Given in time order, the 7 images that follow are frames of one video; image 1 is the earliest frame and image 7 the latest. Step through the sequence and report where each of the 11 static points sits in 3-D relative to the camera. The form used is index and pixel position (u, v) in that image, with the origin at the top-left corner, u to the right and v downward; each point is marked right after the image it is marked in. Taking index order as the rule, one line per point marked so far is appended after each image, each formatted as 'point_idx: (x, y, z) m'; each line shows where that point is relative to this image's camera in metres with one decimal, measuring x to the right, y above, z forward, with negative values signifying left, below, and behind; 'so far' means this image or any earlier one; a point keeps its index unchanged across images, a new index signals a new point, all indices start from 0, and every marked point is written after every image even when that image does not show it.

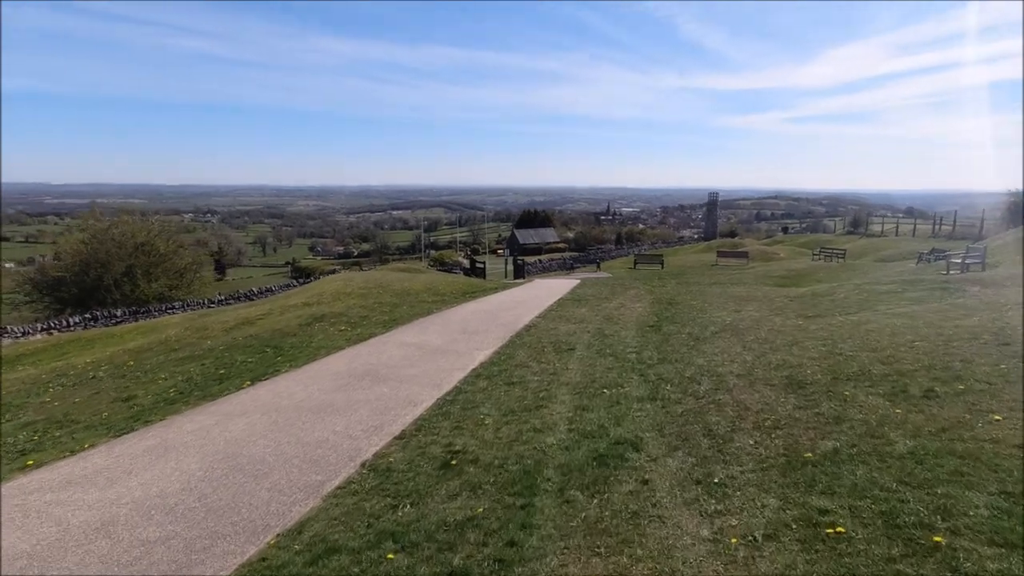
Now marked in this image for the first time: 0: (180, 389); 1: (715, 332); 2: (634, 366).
0: (-7.1, -2.1, +11.8) m
1: (+5.4, -1.2, +14.6) m
2: (+2.6, -1.7, +11.8) m
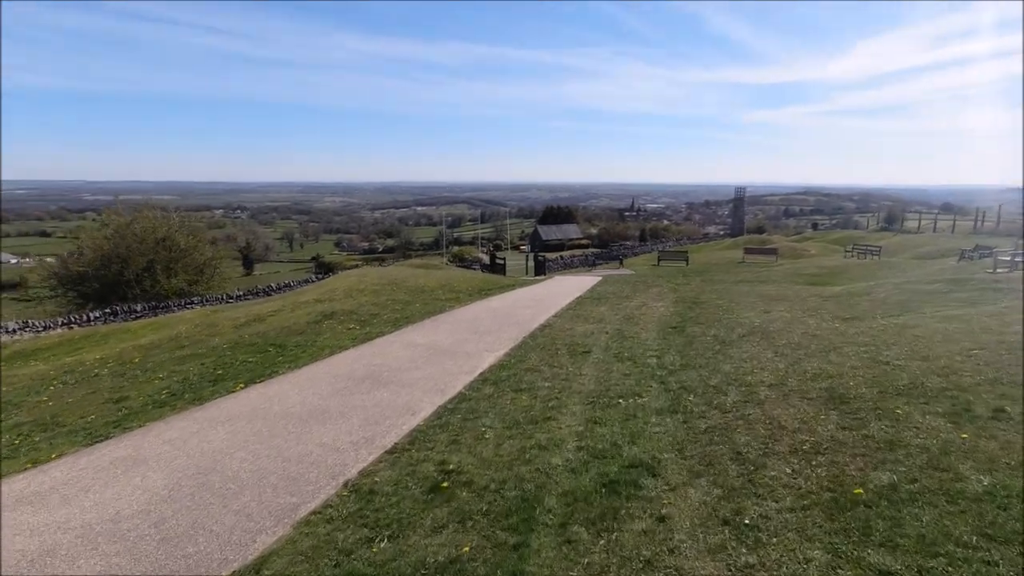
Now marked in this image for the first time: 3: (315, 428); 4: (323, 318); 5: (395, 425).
0: (-6.9, -2.1, +11.2) m
1: (+5.7, -1.2, +13.6) m
2: (+2.8, -1.7, +10.8) m
3: (-3.0, -2.1, +8.4) m
4: (-6.4, -1.0, +18.7) m
5: (-1.8, -2.1, +8.7) m
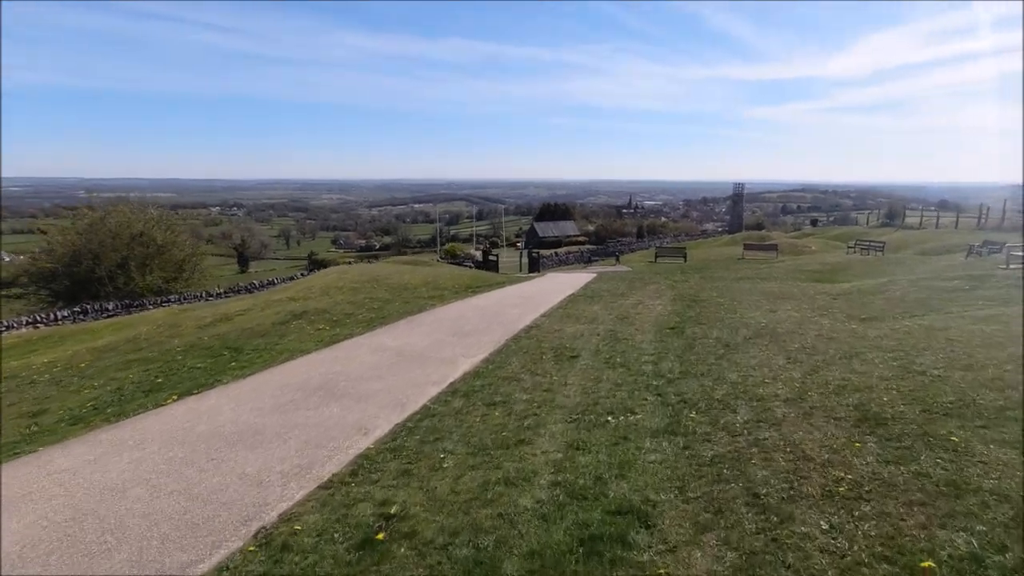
0: (-7.3, -2.0, +9.8) m
1: (+5.2, -1.1, +12.2) m
2: (+2.3, -1.6, +9.4) m
3: (-3.4, -2.1, +7.0) m
4: (-6.9, -1.0, +17.3) m
5: (-2.3, -2.1, +7.3) m
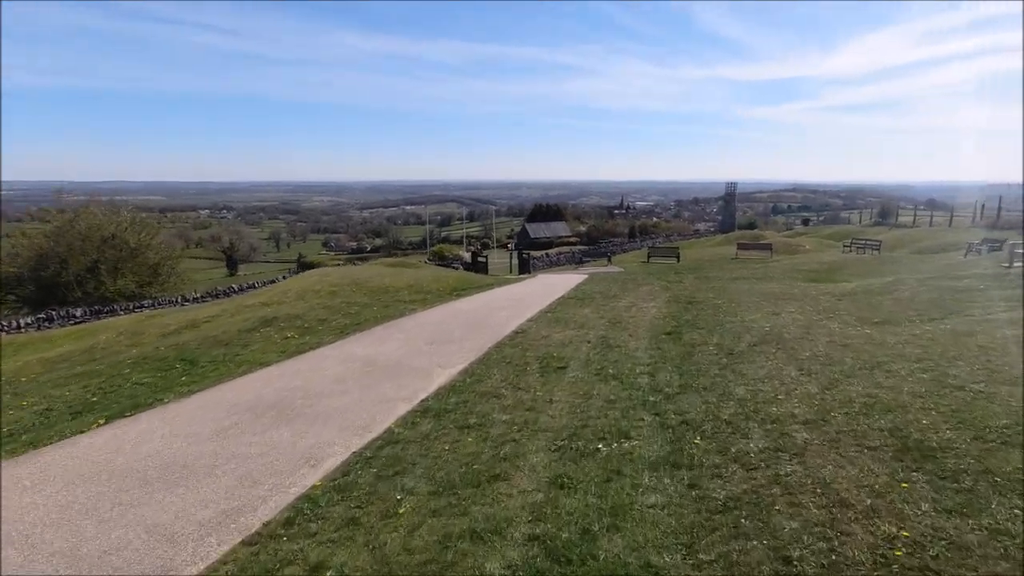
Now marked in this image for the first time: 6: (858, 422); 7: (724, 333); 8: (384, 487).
0: (-7.7, -2.2, +8.6) m
1: (+4.9, -1.1, +11.1) m
2: (+2.0, -1.7, +8.3) m
3: (-3.7, -2.2, +5.8) m
4: (-7.3, -1.1, +16.1) m
5: (-2.6, -2.2, +6.1) m
6: (+3.9, -1.5, +6.2) m
7: (+4.8, -1.0, +12.7) m
8: (-1.4, -2.1, +5.9) m
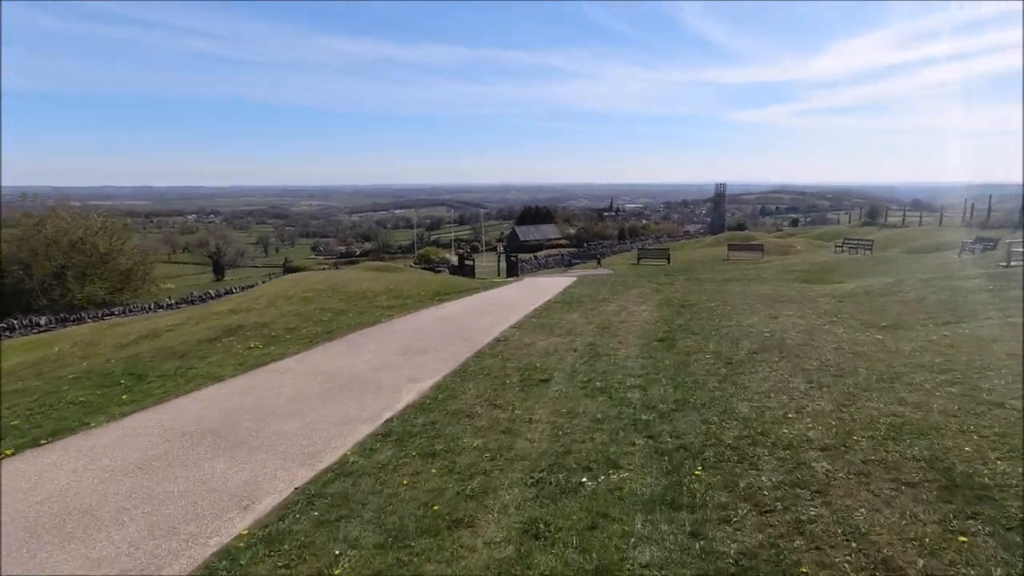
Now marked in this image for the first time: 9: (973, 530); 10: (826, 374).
0: (-8.0, -2.3, +7.4) m
1: (+4.5, -1.2, +10.2) m
2: (+1.7, -1.7, +7.3) m
3: (-4.0, -2.3, +4.7) m
4: (-7.8, -1.3, +14.9) m
5: (-2.9, -2.3, +5.0) m
6: (+3.6, -1.5, +5.3) m
7: (+4.4, -1.1, +11.7) m
8: (-1.7, -2.2, +4.9) m
9: (+3.2, -1.7, +3.8) m
10: (+4.6, -1.2, +8.1) m
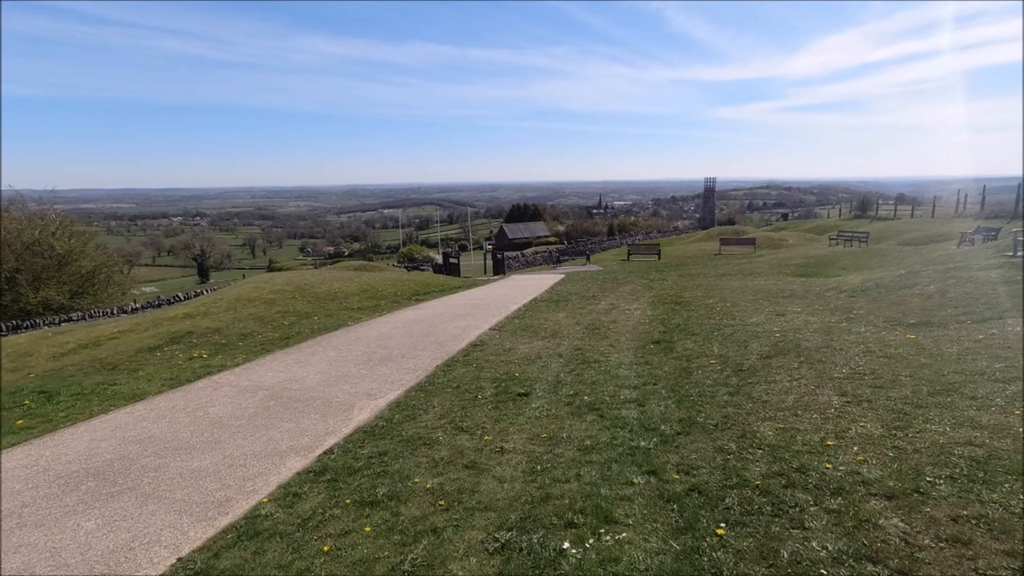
0: (-8.4, -2.4, +5.8) m
1: (+4.0, -1.1, +8.8) m
2: (+1.3, -1.7, +5.9) m
3: (-4.3, -2.3, +3.2) m
4: (-8.3, -1.3, +13.3) m
5: (-3.2, -2.3, +3.5) m
6: (+3.2, -1.5, +3.8) m
7: (+4.0, -1.0, +10.3) m
8: (-2.0, -2.2, +3.4) m
9: (+2.9, -1.6, +2.4) m
10: (+4.2, -1.1, +6.7) m
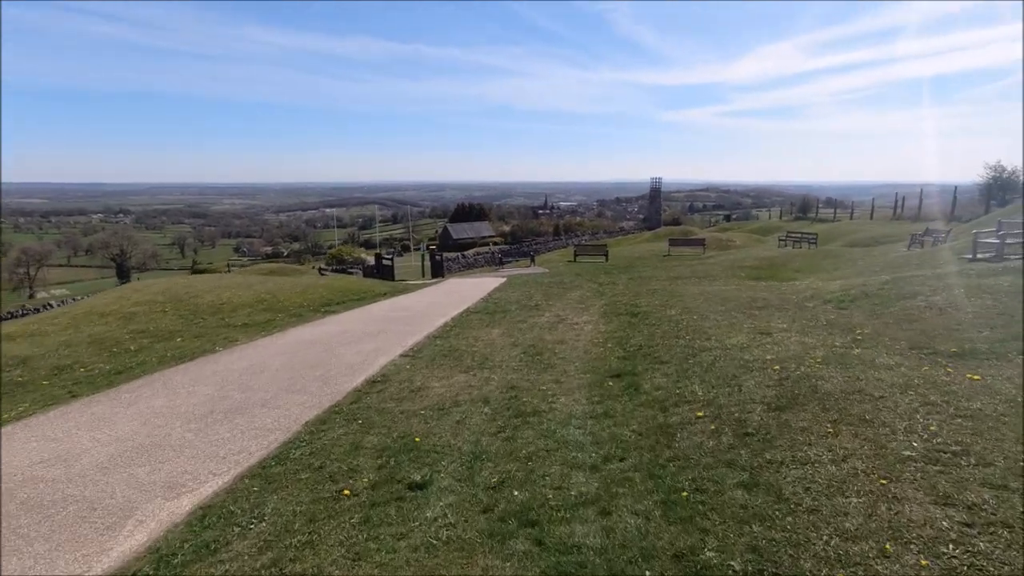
0: (-9.1, -2.7, +1.9) m
1: (+2.9, -1.3, +6.1) m
2: (+0.5, -1.9, +2.9) m
3: (-4.9, -2.6, -0.3) m
4: (-9.8, -1.6, +9.4) m
5: (-3.7, -2.5, +0.1) m
6: (+2.6, -1.7, +1.1) m
7: (+2.7, -1.2, +7.6) m
8: (-2.6, -2.5, +0.1) m
9: (+2.4, -1.8, -0.4) m
10: (+3.3, -1.4, +4.0) m
